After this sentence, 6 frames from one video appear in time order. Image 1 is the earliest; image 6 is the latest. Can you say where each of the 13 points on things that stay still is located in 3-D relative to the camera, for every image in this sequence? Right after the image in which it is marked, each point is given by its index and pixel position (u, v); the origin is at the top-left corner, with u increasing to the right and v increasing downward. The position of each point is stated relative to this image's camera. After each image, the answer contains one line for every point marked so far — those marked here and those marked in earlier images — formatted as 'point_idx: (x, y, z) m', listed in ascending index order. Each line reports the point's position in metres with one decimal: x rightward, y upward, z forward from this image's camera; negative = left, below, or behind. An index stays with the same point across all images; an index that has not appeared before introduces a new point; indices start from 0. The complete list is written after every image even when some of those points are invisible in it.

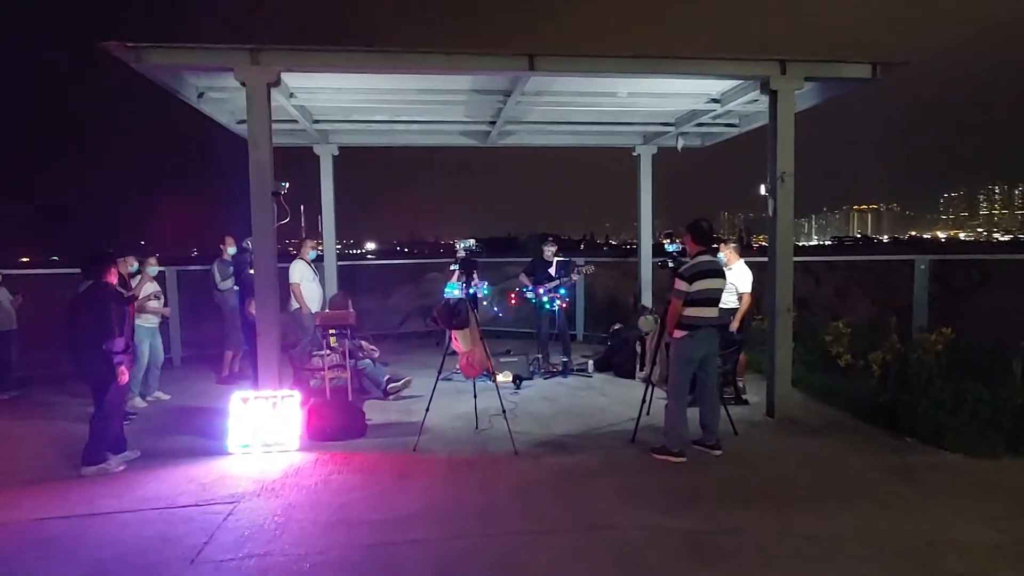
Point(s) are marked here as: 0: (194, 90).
0: (-3.6, +2.2, +7.3) m
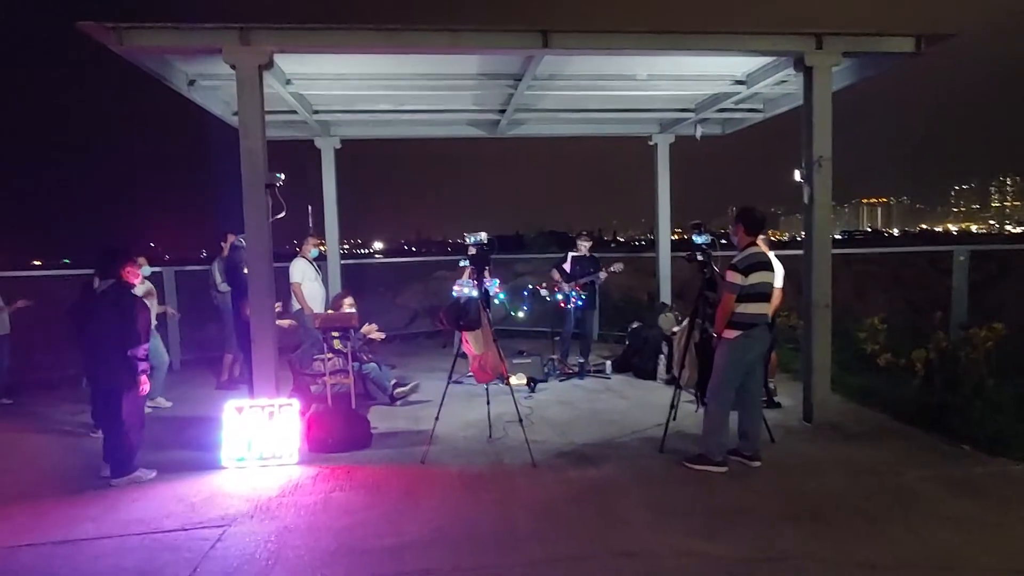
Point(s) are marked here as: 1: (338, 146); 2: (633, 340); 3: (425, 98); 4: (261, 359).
0: (-3.5, +2.2, +6.8) m
1: (-2.6, +2.1, +9.8) m
2: (+1.7, -0.7, +9.1) m
3: (-1.1, +2.4, +8.1) m
4: (-2.2, -0.6, +5.7) m
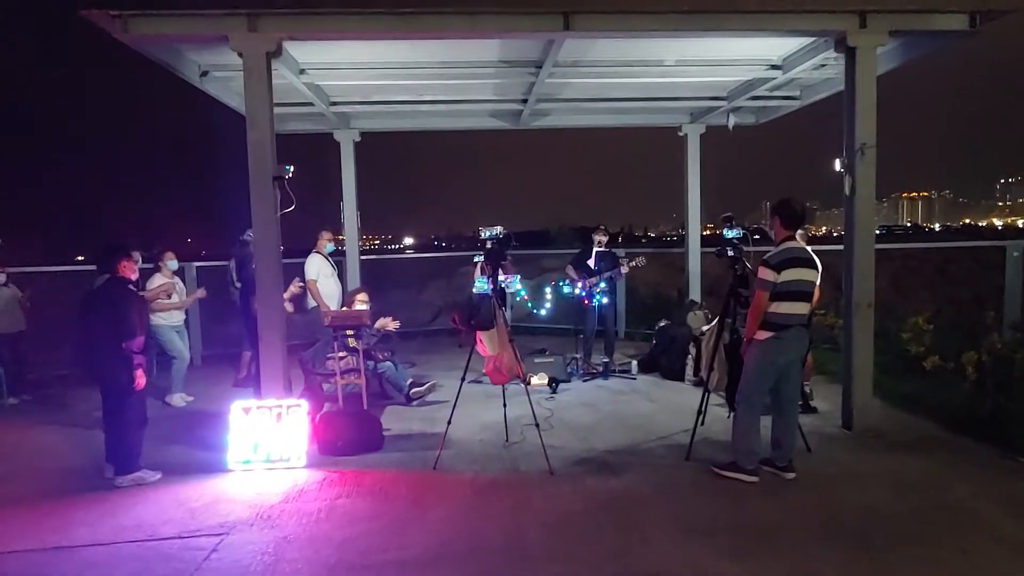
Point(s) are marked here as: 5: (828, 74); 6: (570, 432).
0: (-3.2, +2.3, +6.7) m
1: (-2.3, +2.2, +9.6) m
2: (+2.0, -0.7, +8.7) m
3: (-0.8, +2.4, +7.8) m
4: (-2.1, -0.6, +5.5) m
5: (+3.6, +2.5, +7.4) m
6: (+0.5, -1.4, +6.1) m
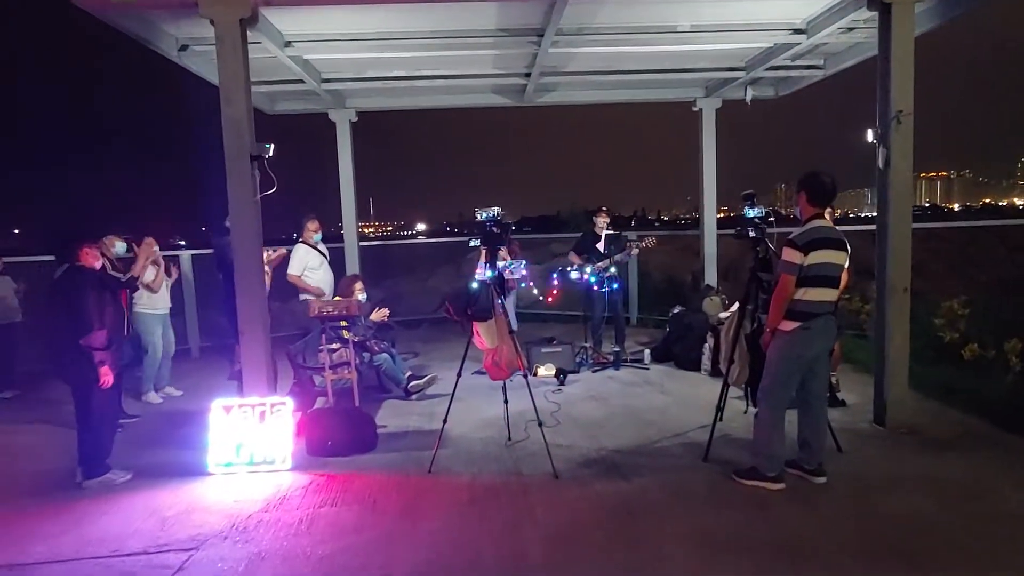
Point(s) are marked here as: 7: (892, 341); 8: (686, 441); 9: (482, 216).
0: (-3.2, +2.4, +6.2) m
1: (-2.2, +2.4, +9.1) m
2: (+2.1, -0.5, +8.2) m
3: (-0.8, +2.6, +7.3) m
4: (-2.1, -0.5, +5.1) m
5: (+3.6, +2.6, +6.9) m
6: (+0.6, -1.2, +5.7) m
7: (+3.1, -0.4, +5.3) m
8: (+1.4, -1.2, +5.3) m
9: (-0.2, +0.6, +5.4) m
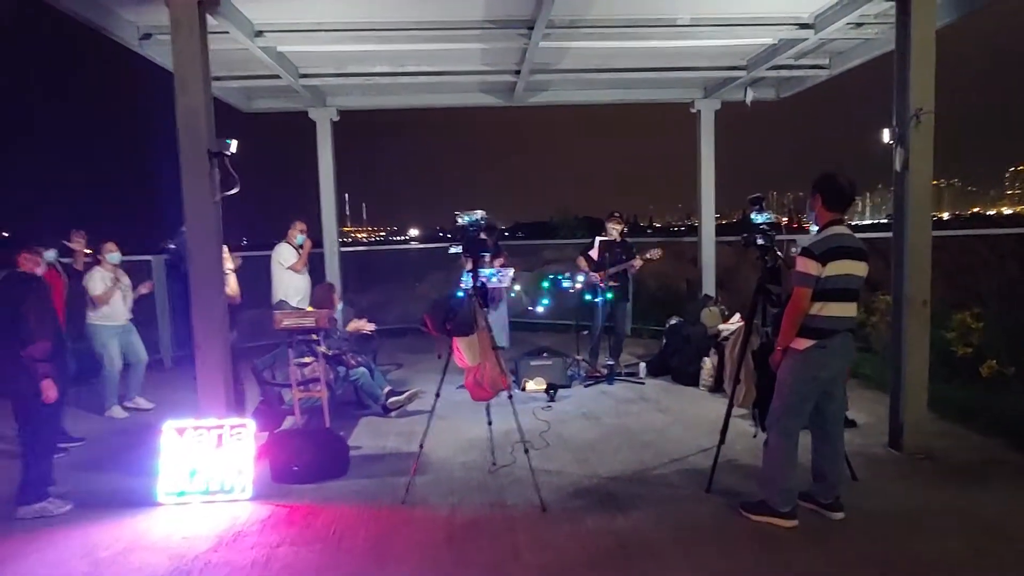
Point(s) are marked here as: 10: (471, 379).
0: (-3.4, +2.3, +5.8) m
1: (-2.4, +2.3, +8.7) m
2: (+1.9, -0.6, +7.8) m
3: (-0.9, +2.5, +6.9) m
4: (-2.2, -0.6, +4.6) m
5: (+3.5, +2.5, +6.5) m
6: (+0.5, -1.3, +5.3) m
7: (+3.0, -0.5, +4.9) m
8: (+1.3, -1.3, +4.8) m
9: (-0.4, +0.5, +4.9) m
10: (-0.3, -0.6, +4.5) m
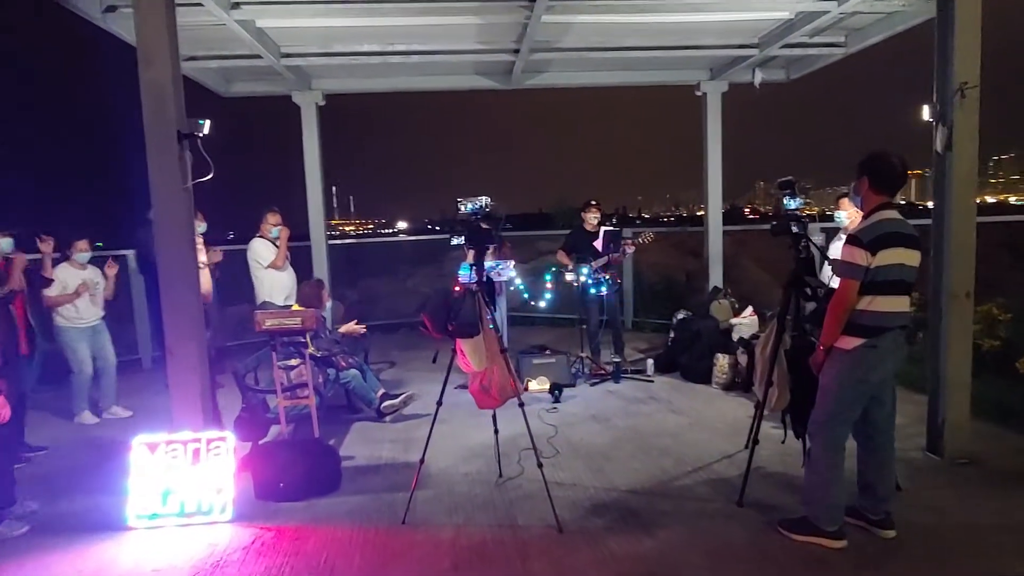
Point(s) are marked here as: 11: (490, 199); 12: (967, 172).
0: (-3.3, +2.3, +5.2) m
1: (-2.4, +2.3, +8.1) m
2: (+1.9, -0.5, +7.4) m
3: (-0.9, +2.5, +6.4) m
4: (-2.1, -0.6, +4.2) m
5: (+3.5, +2.6, +6.1) m
6: (+0.5, -1.3, +4.8) m
7: (+3.1, -0.5, +4.5) m
8: (+1.4, -1.3, +4.4) m
9: (-0.3, +0.5, +4.5) m
10: (-0.2, -0.6, +4.0) m
11: (-0.1, +0.6, +4.5) m
12: (+3.1, +0.8, +4.4) m
